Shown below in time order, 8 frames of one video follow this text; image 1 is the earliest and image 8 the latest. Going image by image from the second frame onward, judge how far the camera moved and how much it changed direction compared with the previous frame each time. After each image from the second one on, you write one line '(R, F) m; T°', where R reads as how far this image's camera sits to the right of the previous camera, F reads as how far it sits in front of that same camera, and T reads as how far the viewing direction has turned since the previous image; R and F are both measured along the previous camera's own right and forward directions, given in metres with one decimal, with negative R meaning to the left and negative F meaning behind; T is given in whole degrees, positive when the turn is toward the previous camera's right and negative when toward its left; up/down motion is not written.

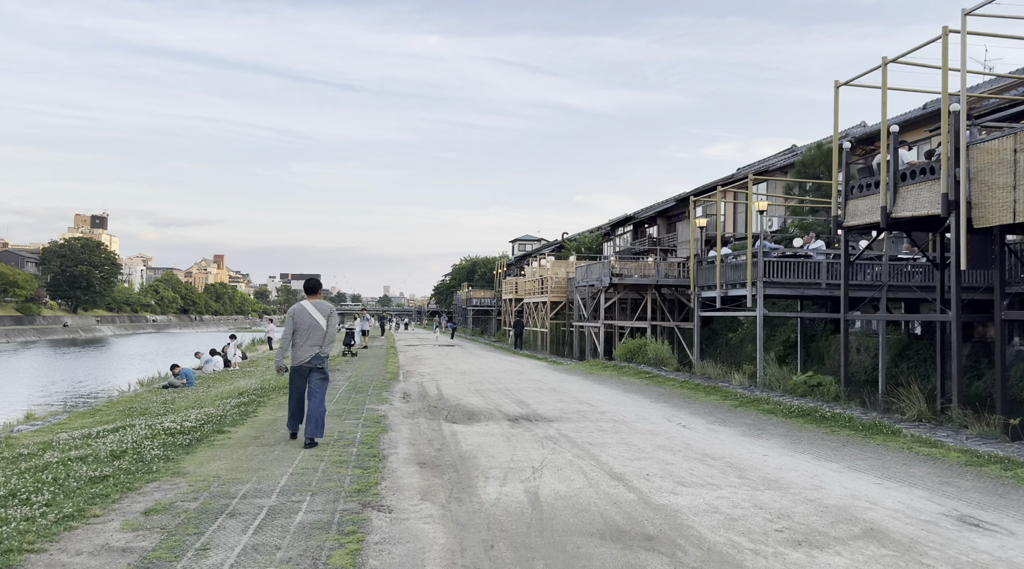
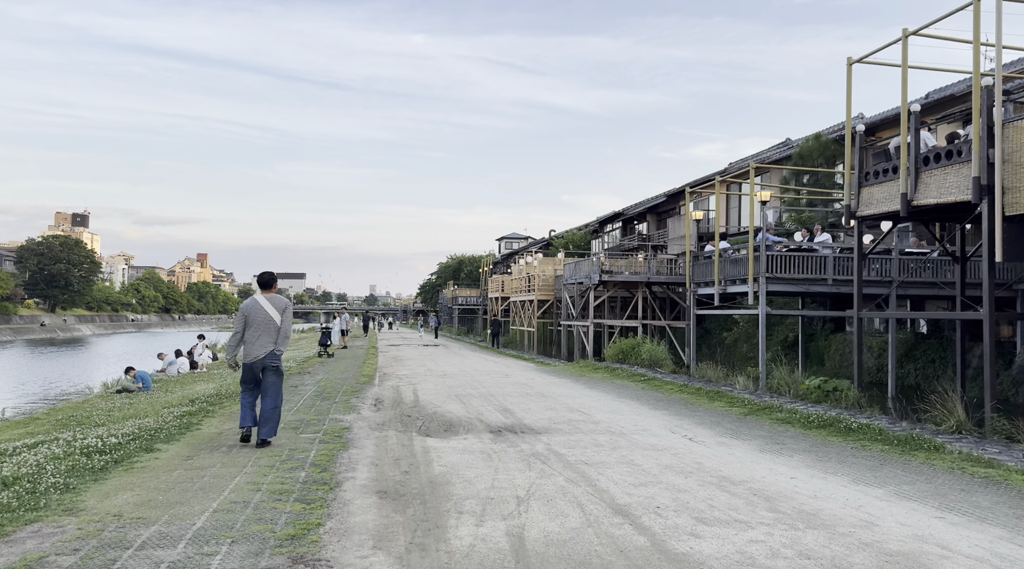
(+0.1, +1.5) m; +1°
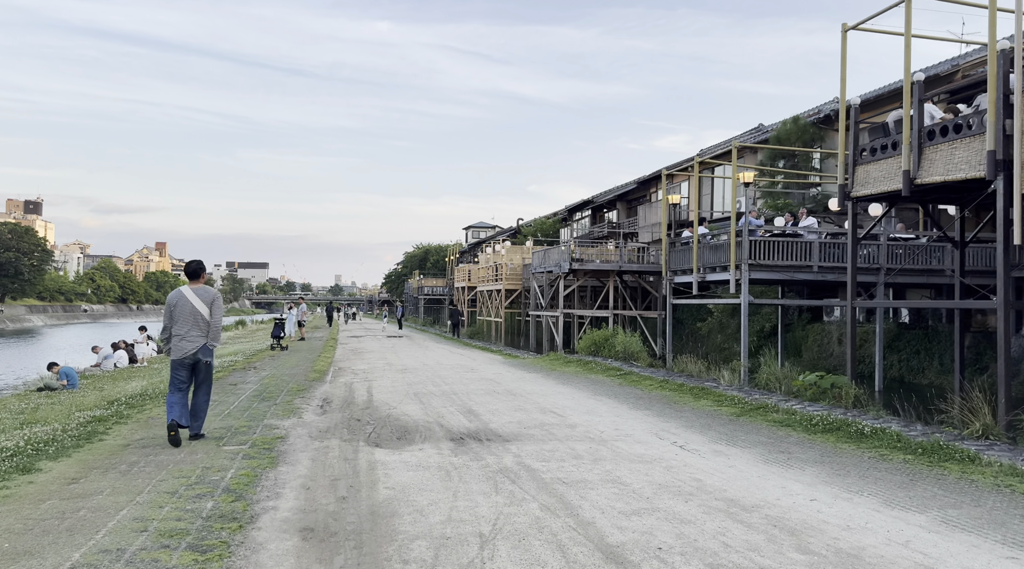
(0.0, +1.4) m; +2°
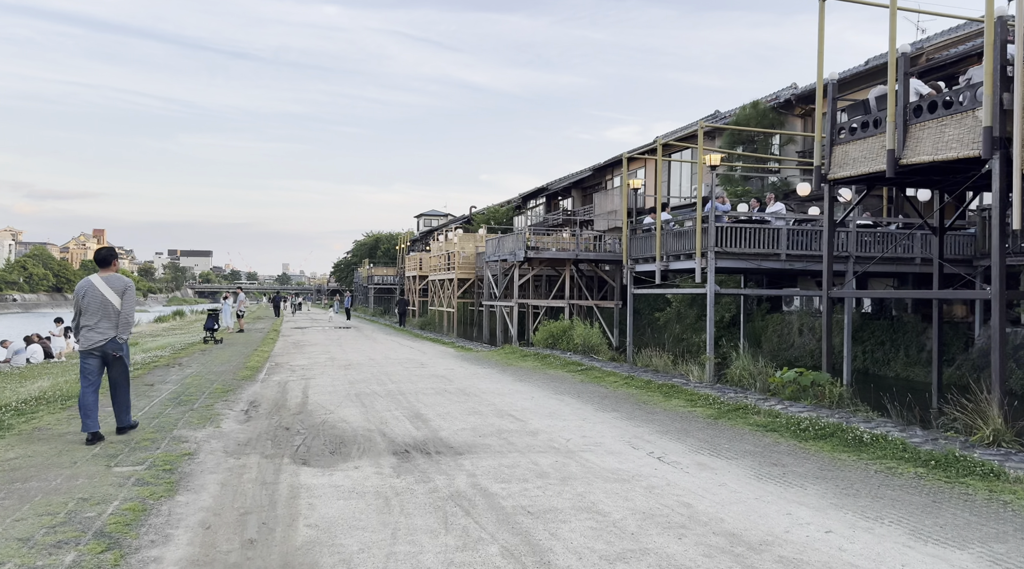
(0.0, +1.3) m; +3°
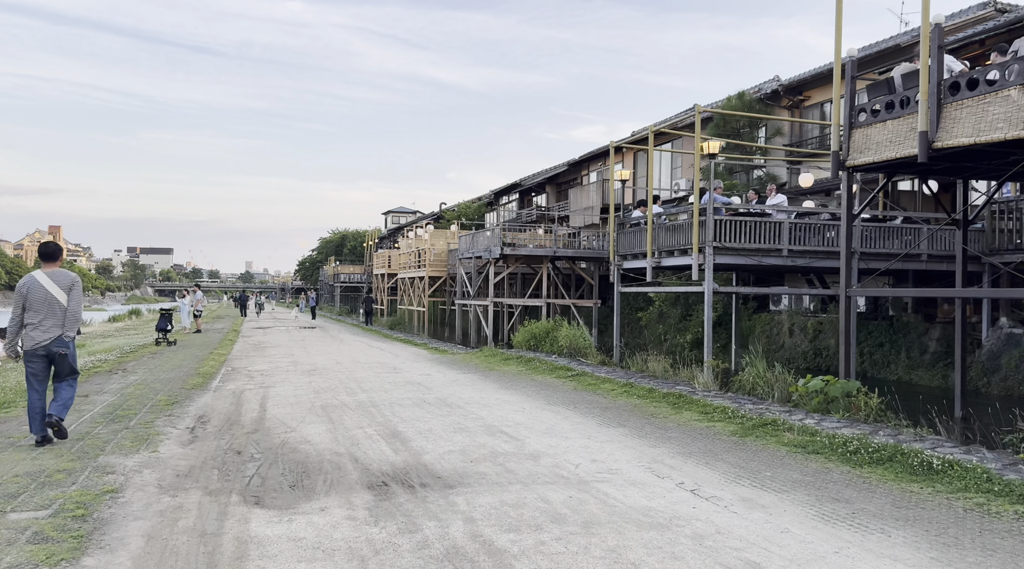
(-0.3, +1.4) m; +2°
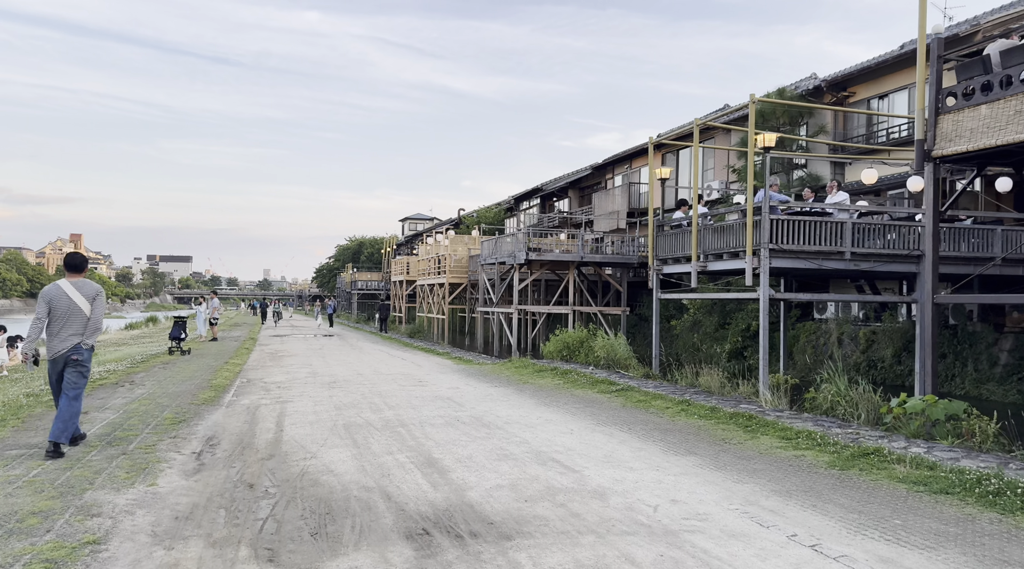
(-0.4, +1.2) m; -1°
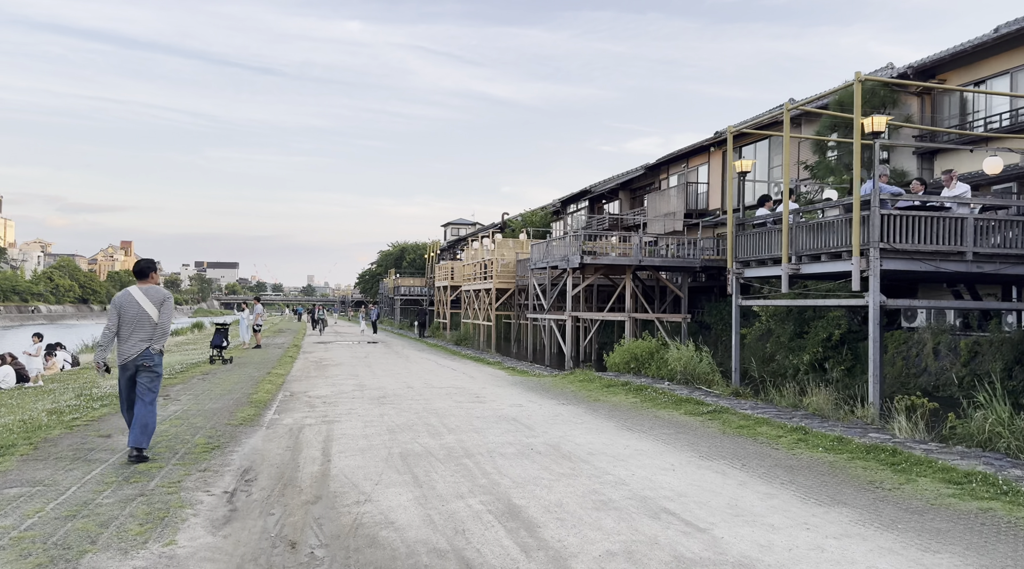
(-0.5, +1.5) m; -3°
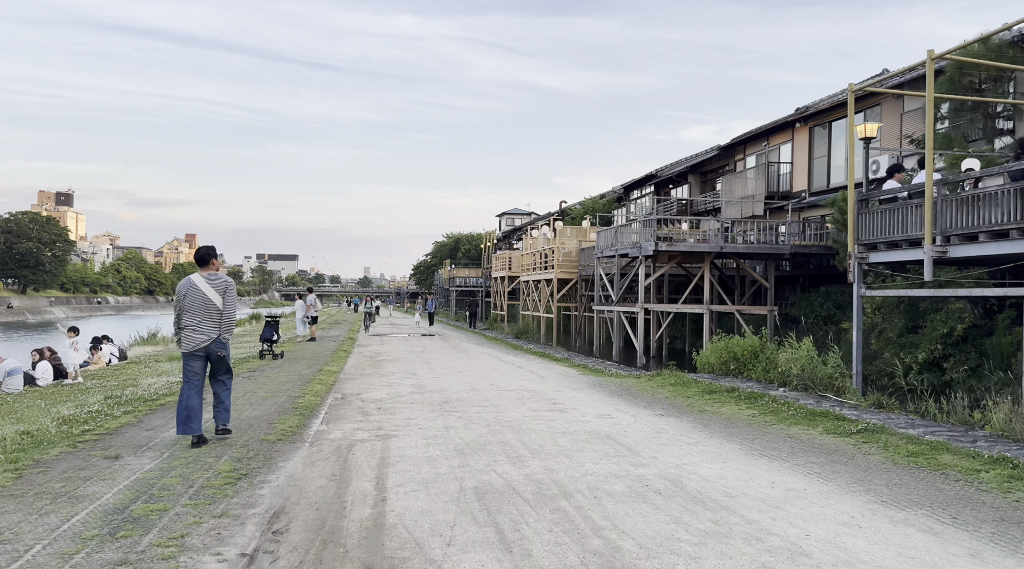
(-0.4, +2.1) m; -4°
